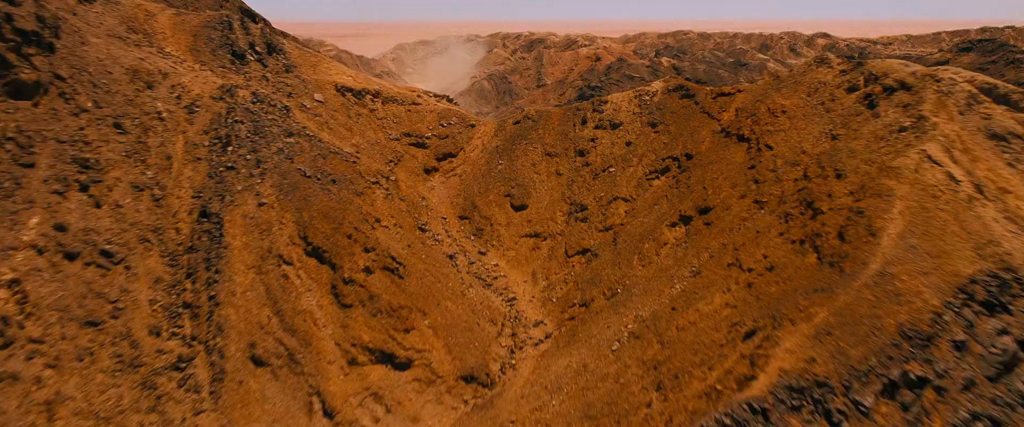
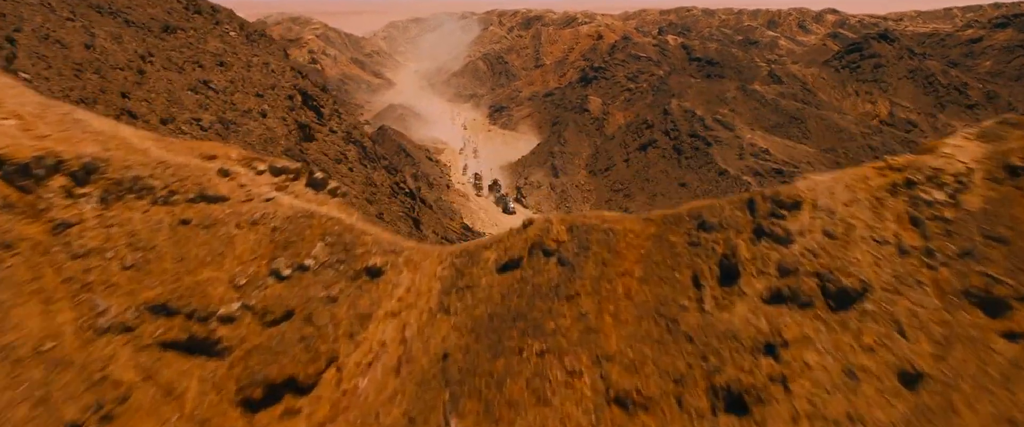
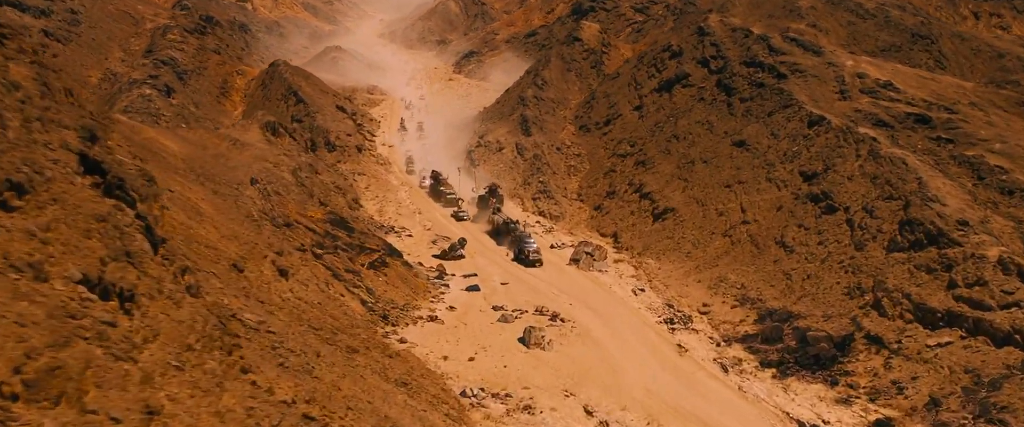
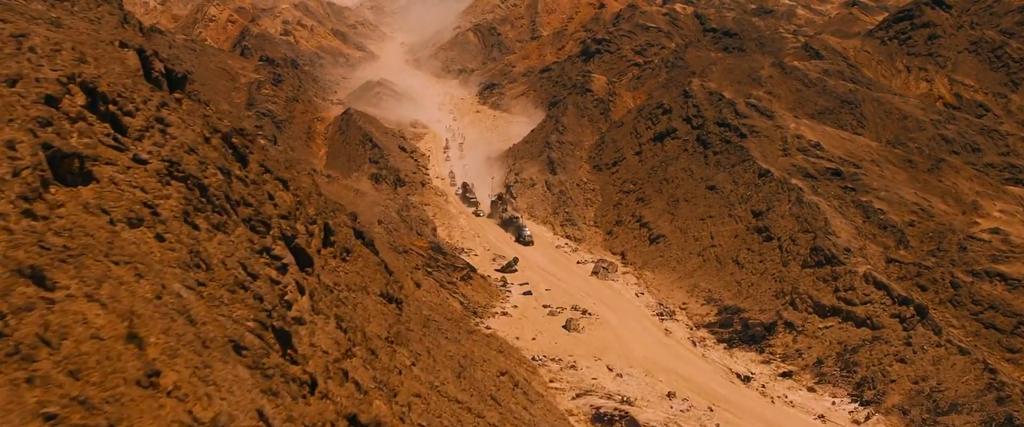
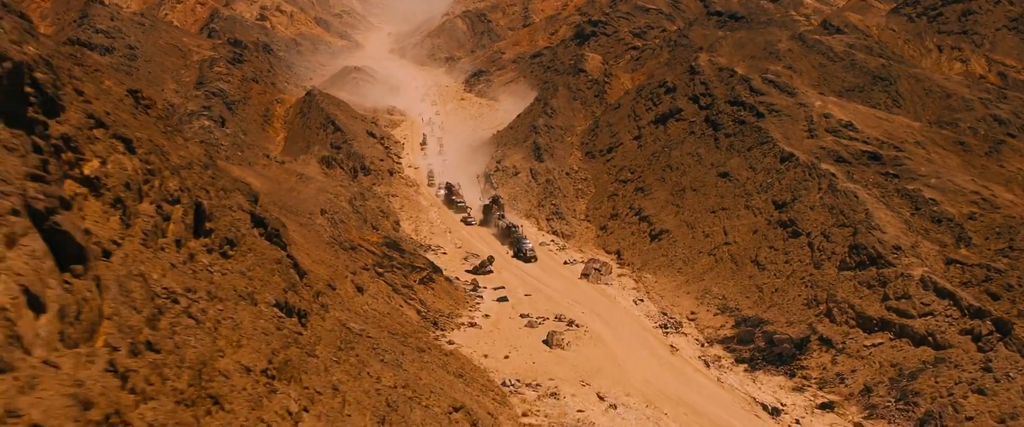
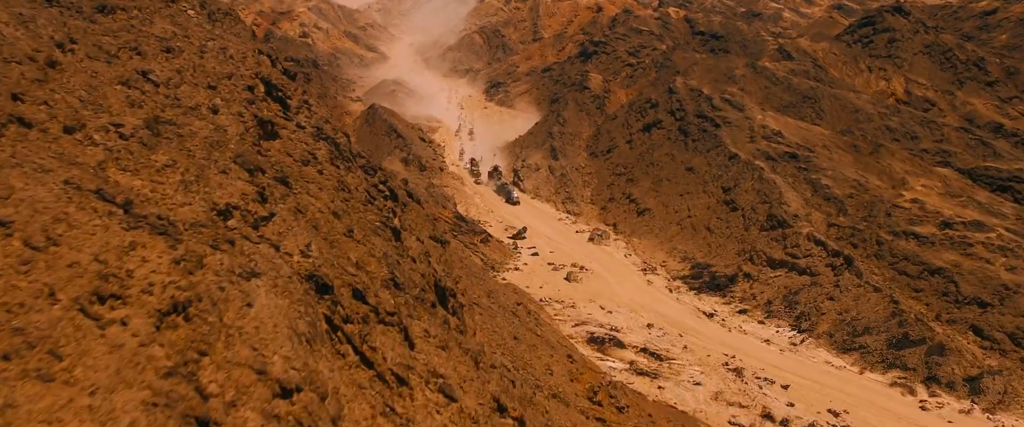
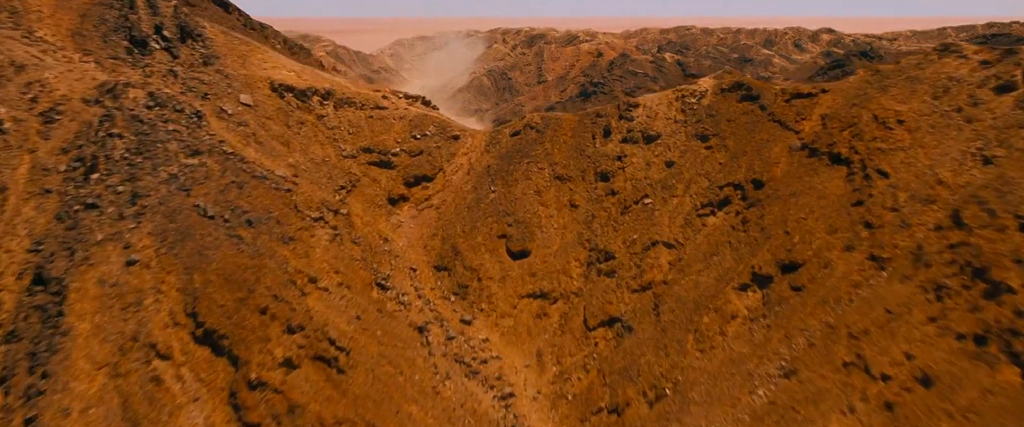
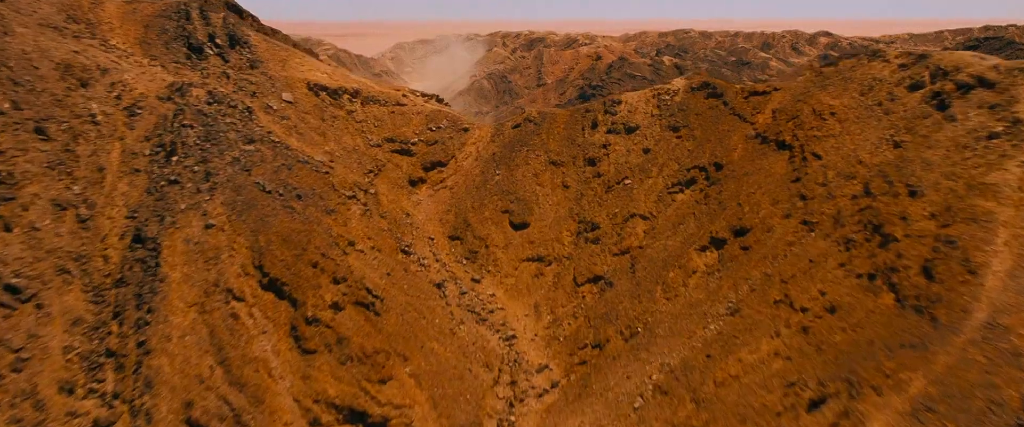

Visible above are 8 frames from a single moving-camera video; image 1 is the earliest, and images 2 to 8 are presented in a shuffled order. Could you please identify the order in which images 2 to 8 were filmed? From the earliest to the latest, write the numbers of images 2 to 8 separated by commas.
8, 7, 2, 6, 4, 5, 3
